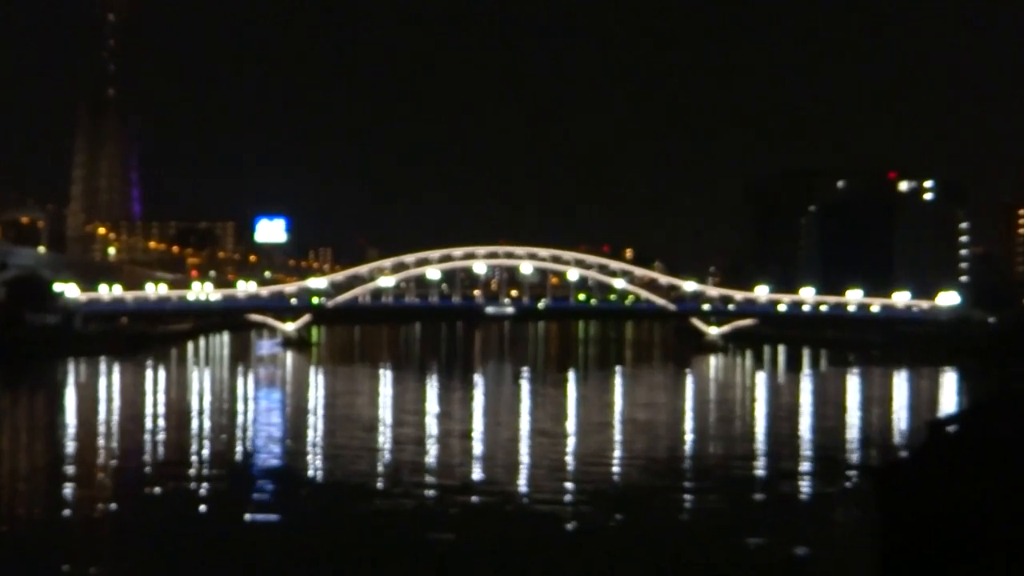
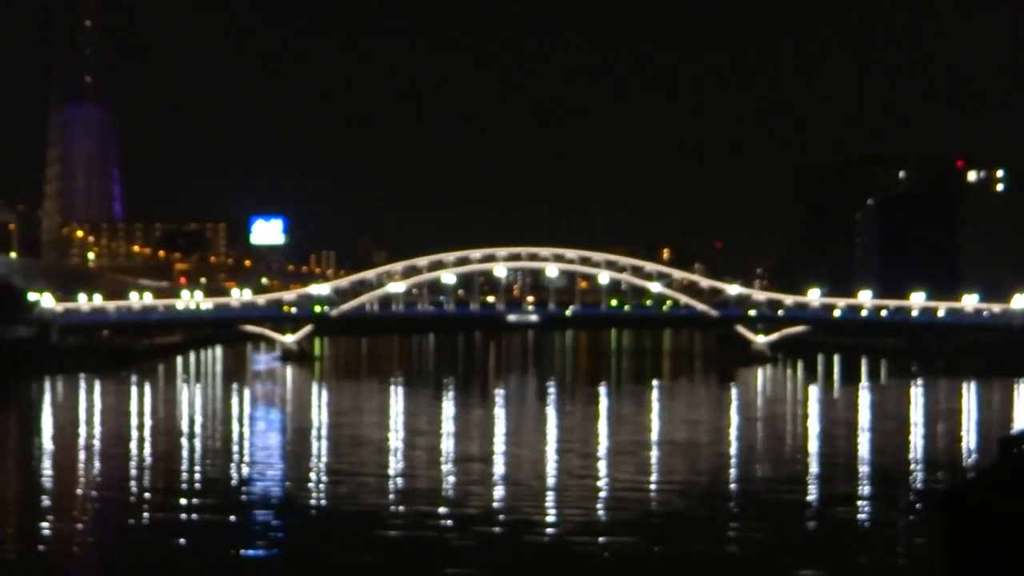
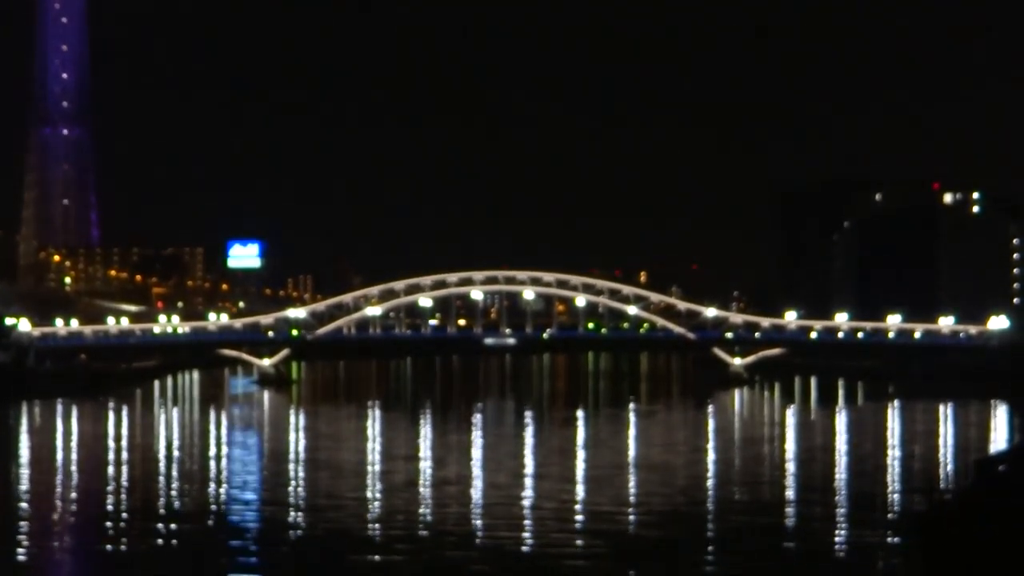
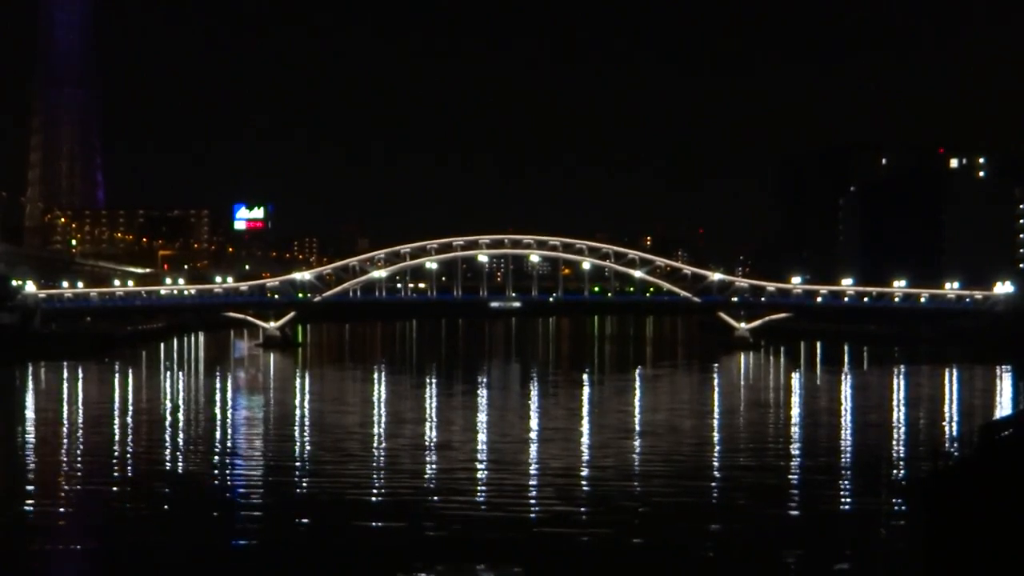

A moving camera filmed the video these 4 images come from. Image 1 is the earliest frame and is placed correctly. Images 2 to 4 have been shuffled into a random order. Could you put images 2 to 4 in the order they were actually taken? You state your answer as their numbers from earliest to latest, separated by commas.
2, 3, 4
